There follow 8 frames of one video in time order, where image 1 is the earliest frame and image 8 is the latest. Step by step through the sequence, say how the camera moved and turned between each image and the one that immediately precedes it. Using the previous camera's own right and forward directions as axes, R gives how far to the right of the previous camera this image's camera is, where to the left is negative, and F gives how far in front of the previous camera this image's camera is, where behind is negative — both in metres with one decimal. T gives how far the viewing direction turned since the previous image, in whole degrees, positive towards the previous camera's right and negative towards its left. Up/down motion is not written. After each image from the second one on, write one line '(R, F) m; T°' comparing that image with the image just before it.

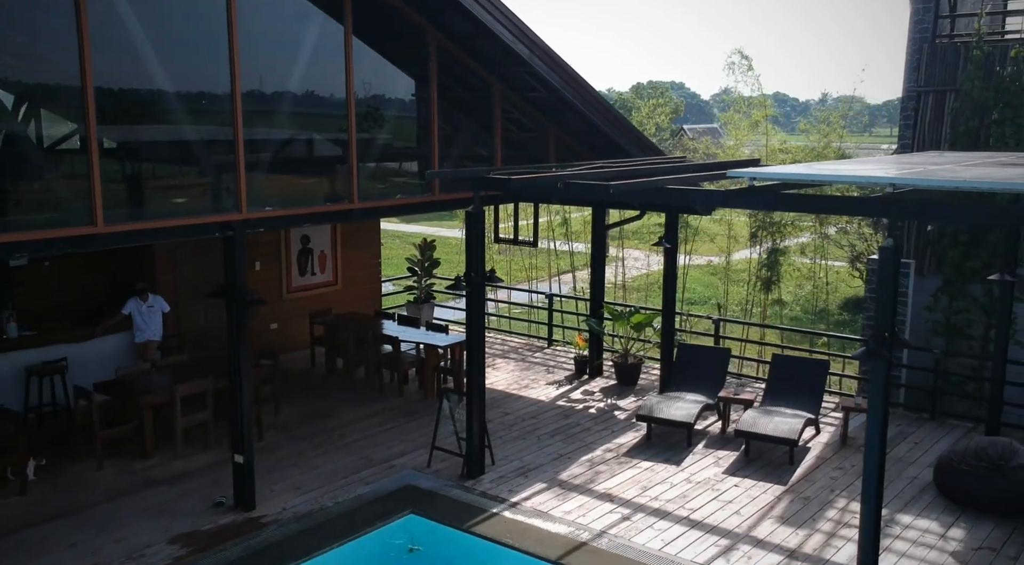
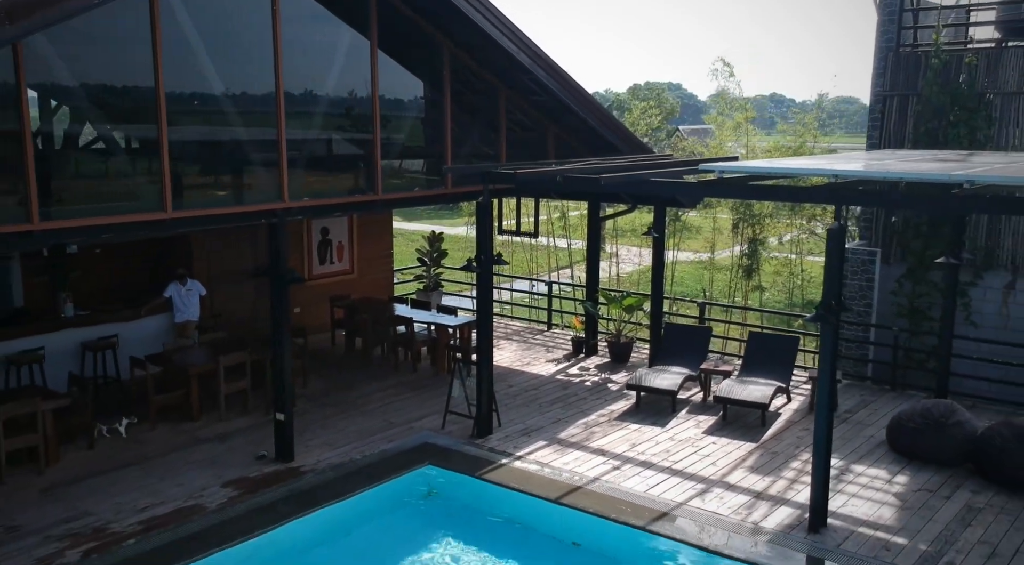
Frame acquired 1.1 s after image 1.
(-0.1, -1.1) m; 0°
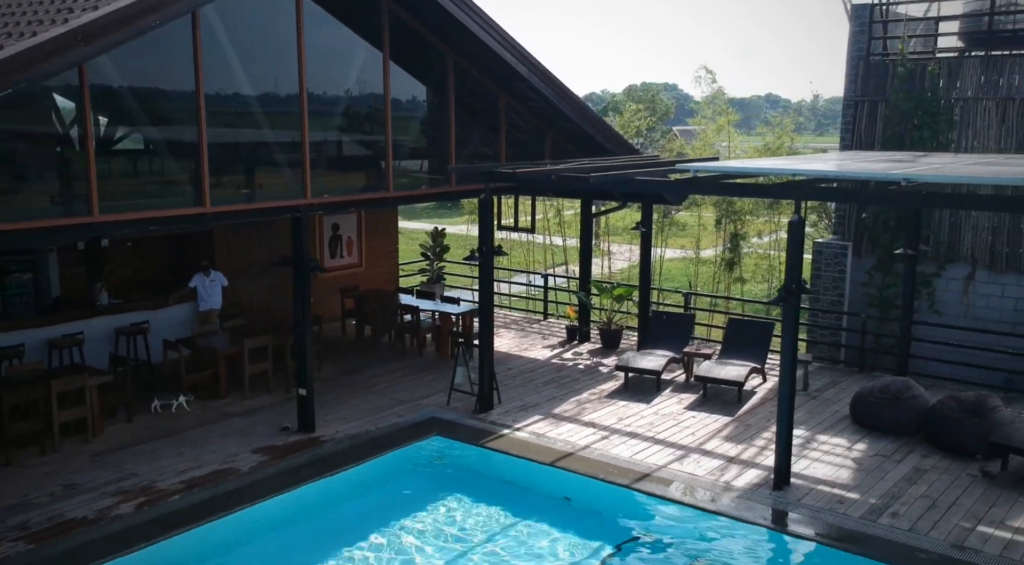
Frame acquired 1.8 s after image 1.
(0.0, -0.9) m; 0°
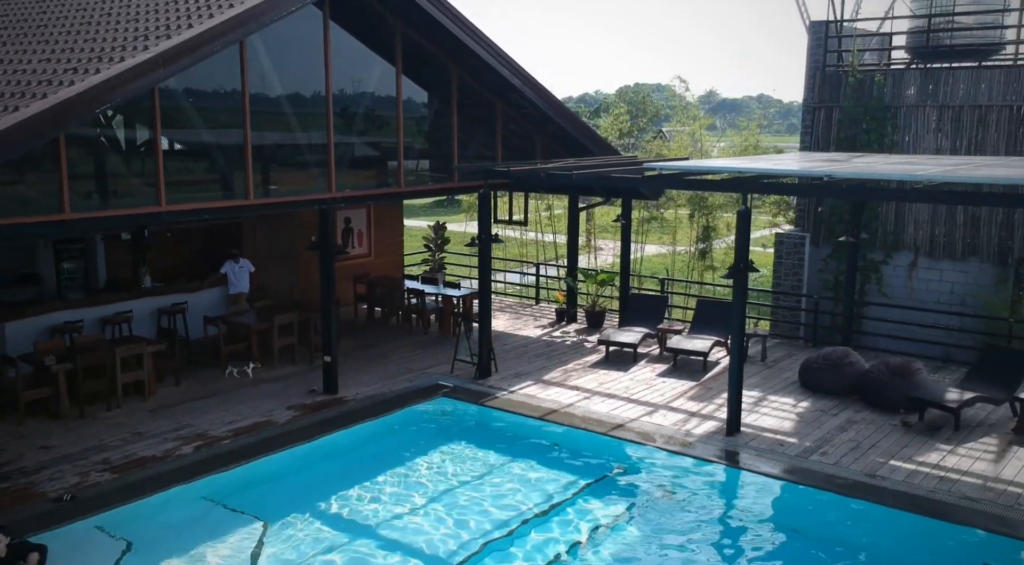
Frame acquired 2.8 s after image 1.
(0.0, -1.6) m; 0°
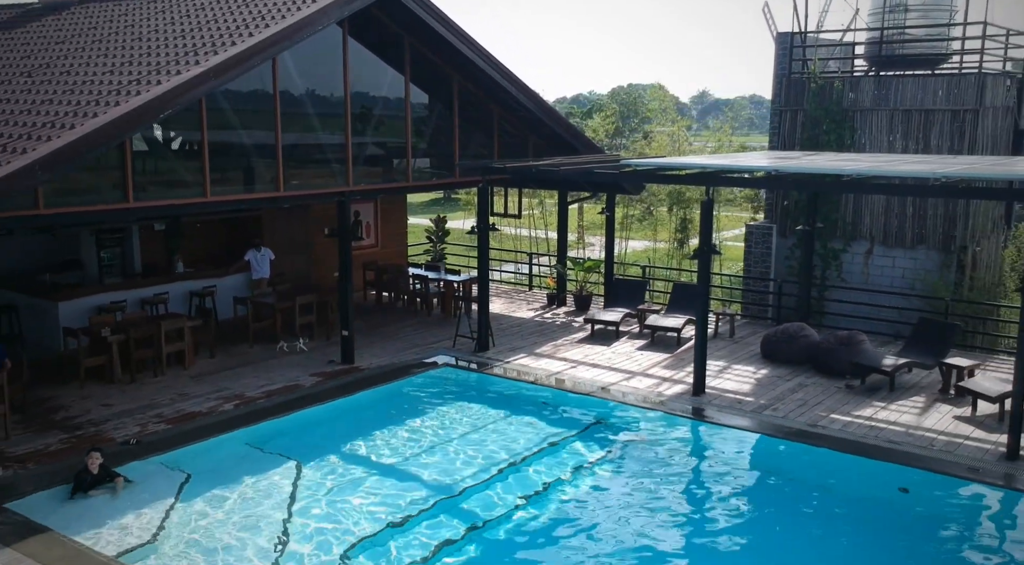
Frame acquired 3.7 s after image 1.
(0.0, -1.5) m; 0°
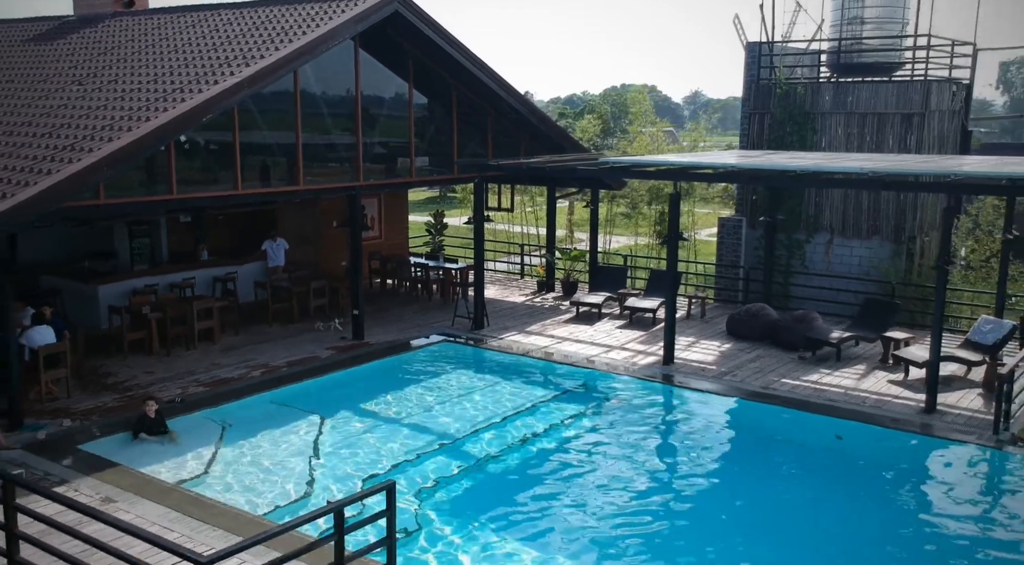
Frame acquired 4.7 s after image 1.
(0.0, -1.5) m; 0°
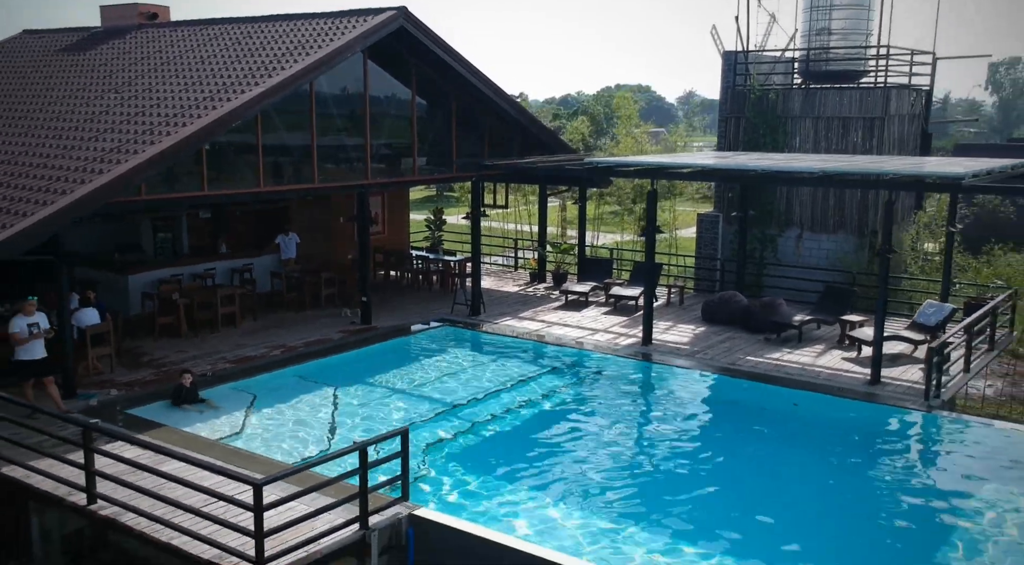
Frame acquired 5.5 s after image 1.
(0.0, -1.4) m; 0°
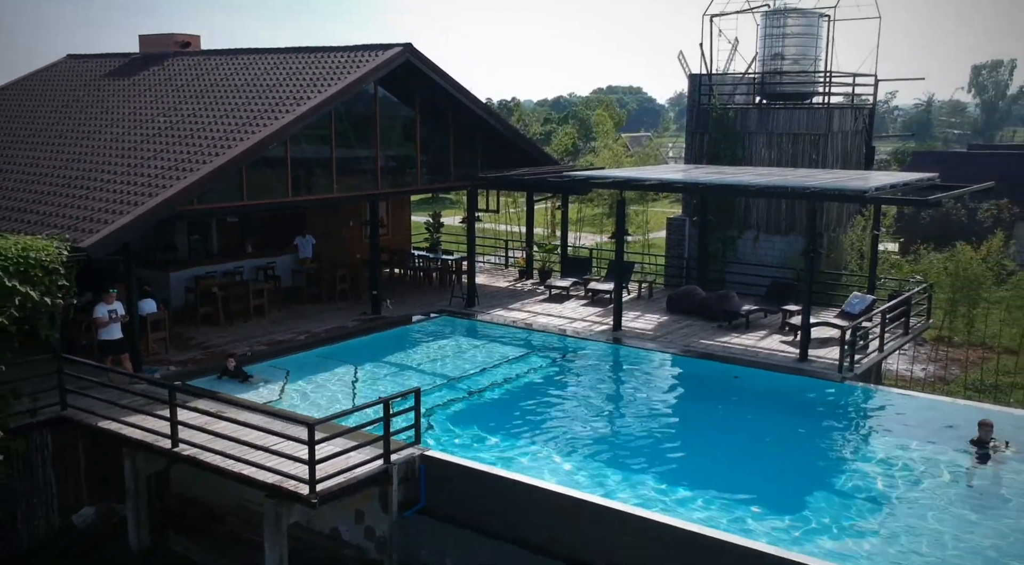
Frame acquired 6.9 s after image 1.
(+0.1, -2.4) m; 0°
